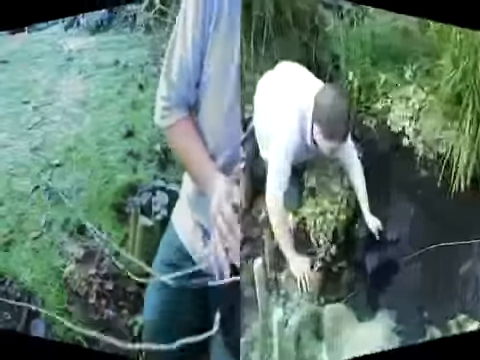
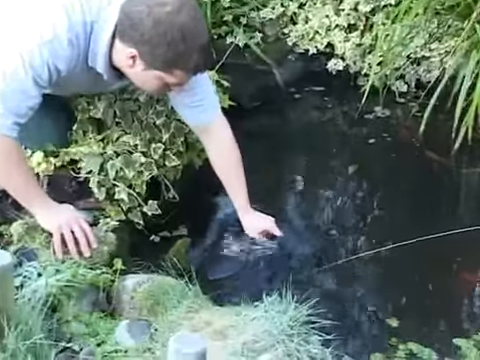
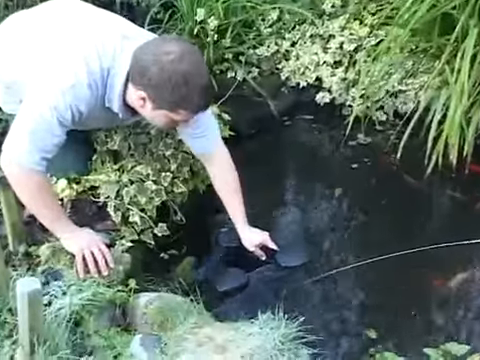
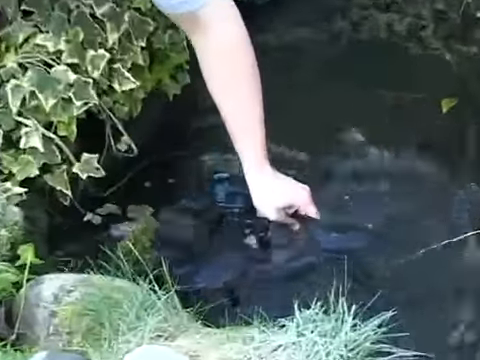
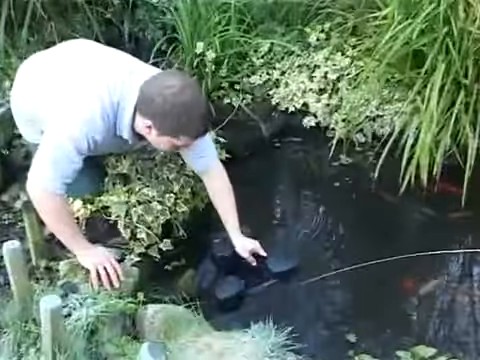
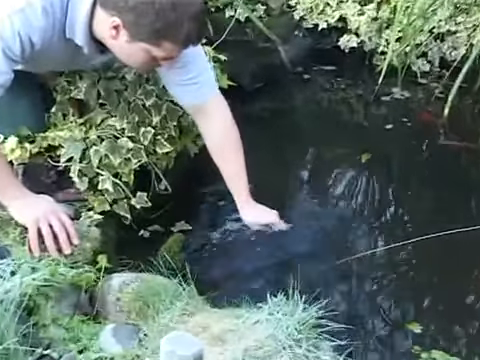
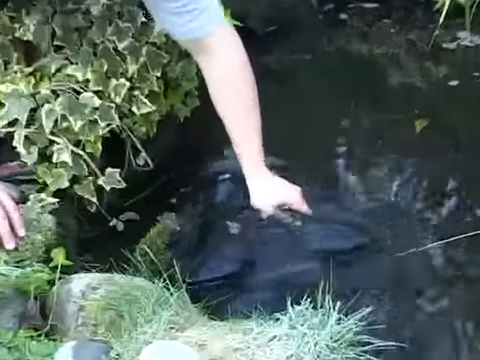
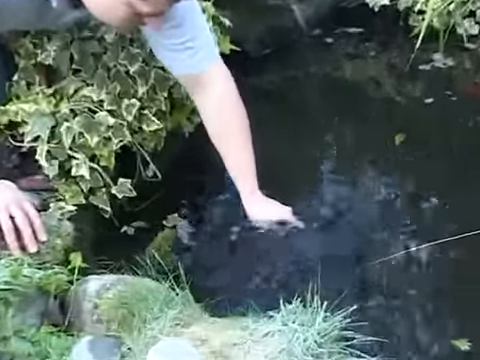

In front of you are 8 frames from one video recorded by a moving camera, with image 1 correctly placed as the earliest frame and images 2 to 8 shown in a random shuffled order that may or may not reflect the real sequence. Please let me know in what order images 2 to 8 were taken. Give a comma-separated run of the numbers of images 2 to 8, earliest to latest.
5, 3, 2, 6, 8, 7, 4
